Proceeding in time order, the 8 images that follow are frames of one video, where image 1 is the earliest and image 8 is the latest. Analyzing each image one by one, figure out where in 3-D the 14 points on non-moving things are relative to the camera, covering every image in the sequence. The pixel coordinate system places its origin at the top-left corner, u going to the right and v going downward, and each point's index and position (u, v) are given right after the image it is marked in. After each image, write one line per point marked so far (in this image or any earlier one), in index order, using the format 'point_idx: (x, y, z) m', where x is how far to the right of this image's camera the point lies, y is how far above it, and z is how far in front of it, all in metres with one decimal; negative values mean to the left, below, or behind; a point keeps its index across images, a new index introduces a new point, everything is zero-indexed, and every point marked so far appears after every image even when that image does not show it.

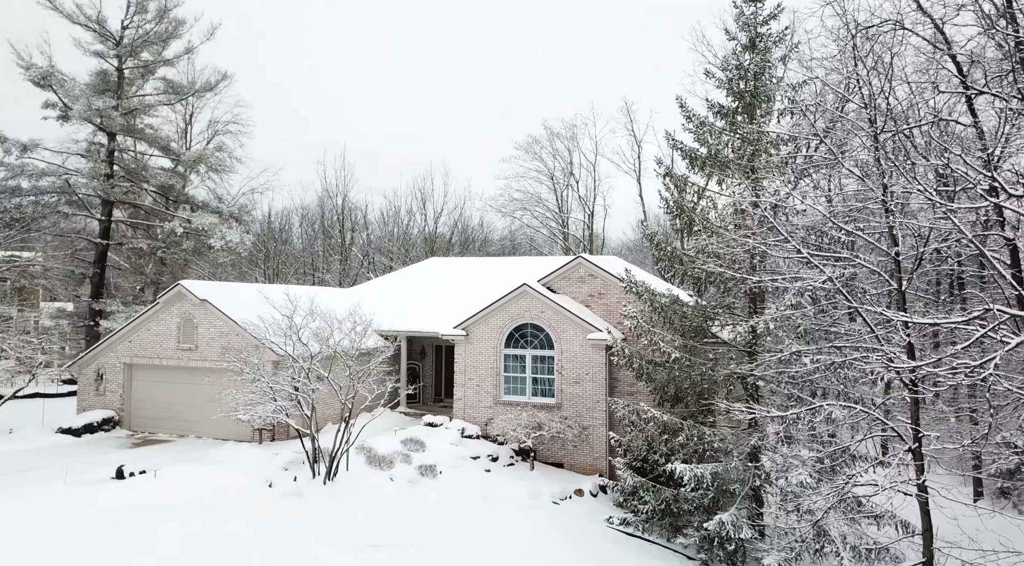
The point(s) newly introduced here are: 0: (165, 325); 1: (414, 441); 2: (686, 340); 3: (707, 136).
0: (-8.8, -1.1, +17.1) m
1: (-2.3, -3.7, +15.7) m
2: (+3.6, -1.2, +14.3) m
3: (+4.3, +3.2, +15.0) m
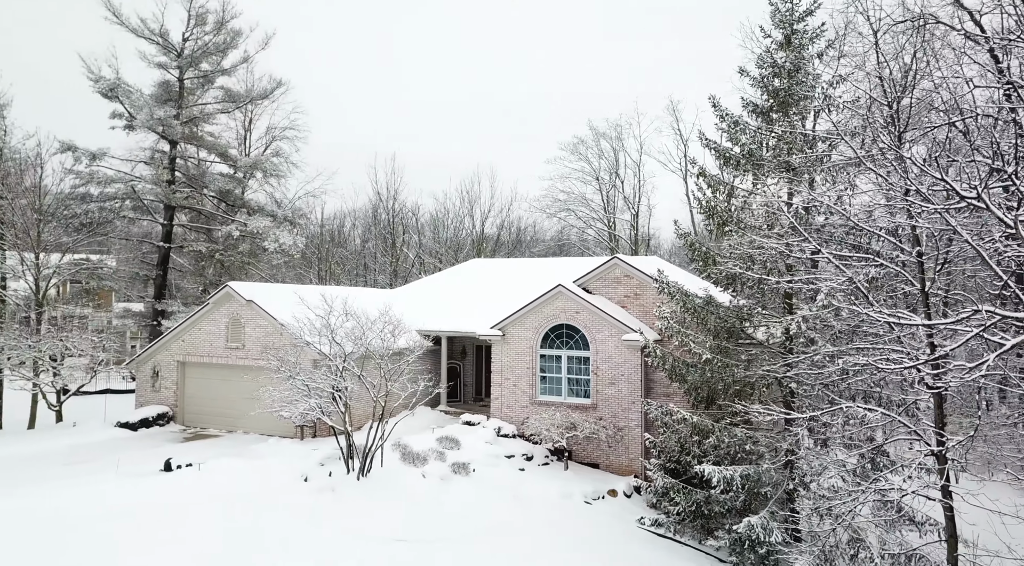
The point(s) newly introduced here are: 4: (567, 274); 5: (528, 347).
0: (-7.9, -1.1, +17.9) m
1: (-1.5, -3.7, +16.0) m
2: (+4.3, -1.2, +14.2) m
3: (+5.0, +3.2, +14.8) m
4: (+1.6, +0.3, +19.5) m
5: (+0.5, -1.7, +18.2) m
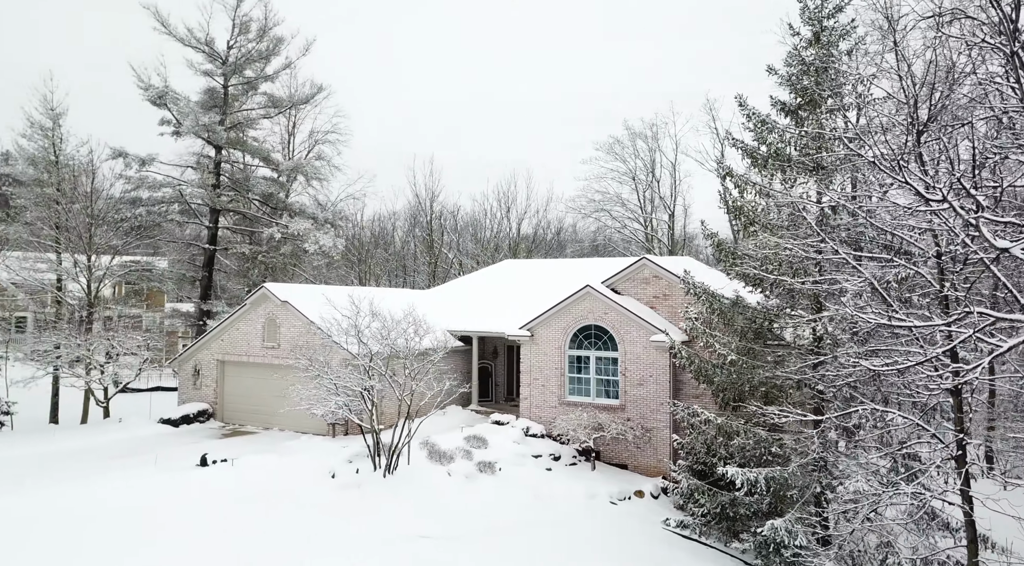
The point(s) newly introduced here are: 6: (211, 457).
0: (-7.1, -1.1, +18.5) m
1: (-0.9, -3.7, +16.2) m
2: (+4.8, -1.2, +14.0) m
3: (+5.5, +3.2, +14.6) m
4: (+2.4, +0.2, +19.5) m
5: (+1.2, -1.8, +18.3) m
6: (-6.4, -3.7, +14.2) m
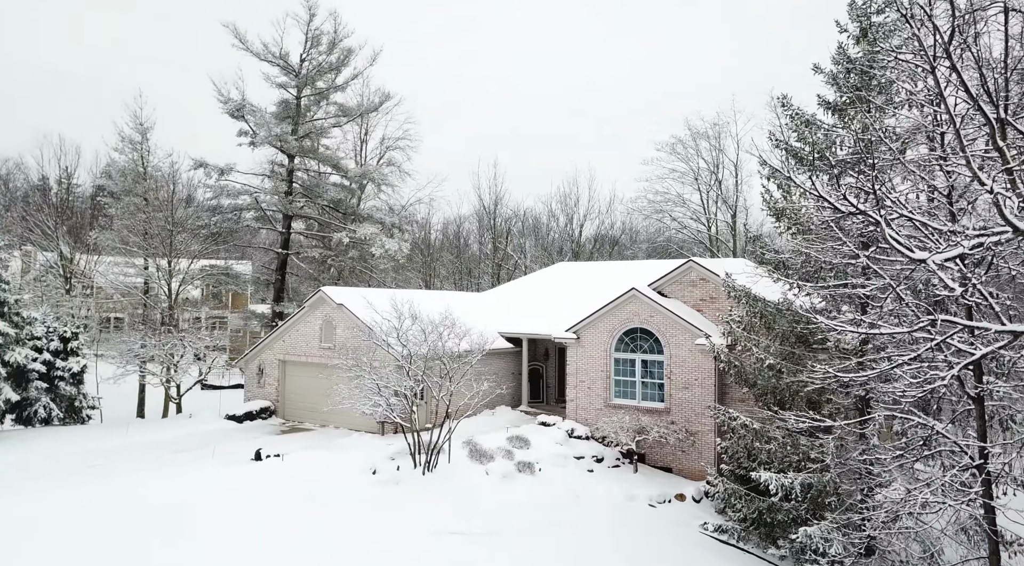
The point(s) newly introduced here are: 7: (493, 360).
0: (-5.8, -1.3, +19.5) m
1: (+0.2, -3.8, +16.5) m
2: (+5.6, -1.3, +13.8) m
3: (+6.3, +3.1, +14.3) m
4: (+3.8, +0.2, +19.5) m
5: (+2.5, -1.8, +18.3) m
6: (-5.6, -3.8, +15.2) m
7: (-0.6, -2.3, +19.6) m
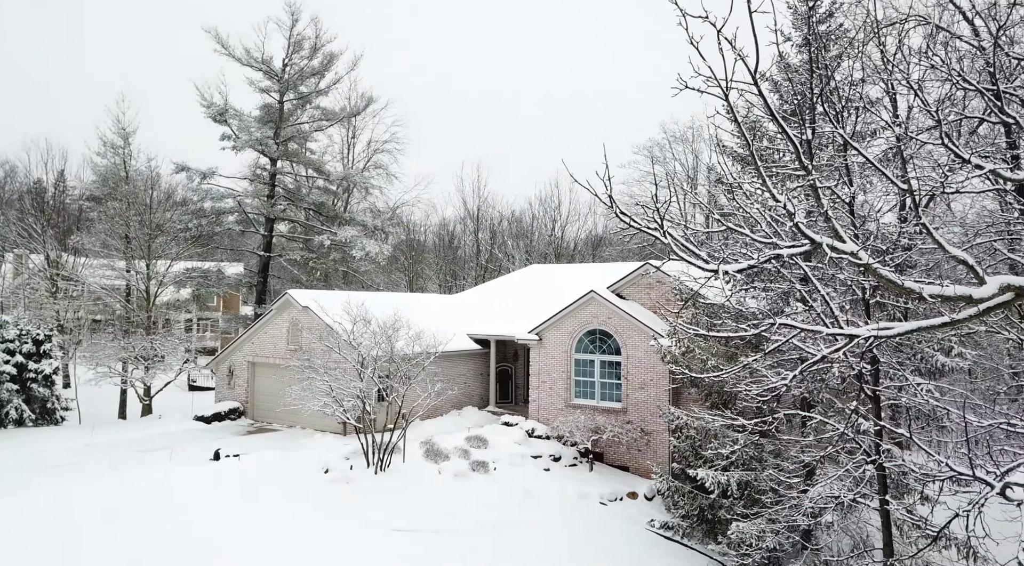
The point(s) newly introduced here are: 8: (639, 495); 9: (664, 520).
0: (-6.9, -1.4, +19.8) m
1: (-0.8, -3.9, +16.9) m
2: (+4.6, -1.4, +14.2) m
3: (+5.3, +3.1, +14.7) m
4: (+2.7, +0.1, +19.9) m
5: (+1.4, -1.9, +18.7) m
6: (-6.6, -3.9, +15.5) m
7: (-1.6, -2.3, +20.0) m
8: (+2.9, -4.8, +15.5) m
9: (+3.1, -4.9, +14.0) m
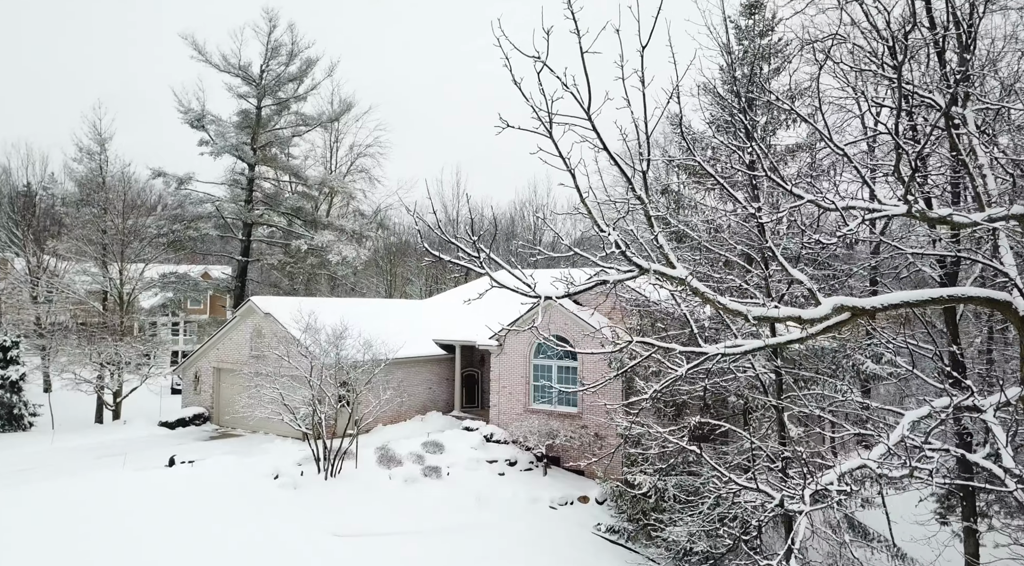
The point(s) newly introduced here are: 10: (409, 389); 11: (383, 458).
0: (-8.0, -1.6, +20.0) m
1: (-2.0, -4.1, +17.2) m
2: (+3.5, -1.5, +14.5) m
3: (+4.2, +2.9, +15.0) m
4: (+1.6, -0.1, +20.2) m
5: (+0.3, -2.1, +19.0) m
6: (-7.7, -4.1, +15.7) m
7: (-2.8, -2.5, +20.2) m
8: (+1.8, -5.0, +15.8) m
9: (+2.1, -5.1, +14.3) m
10: (-3.1, -3.1, +19.9) m
11: (-3.0, -4.1, +15.7) m
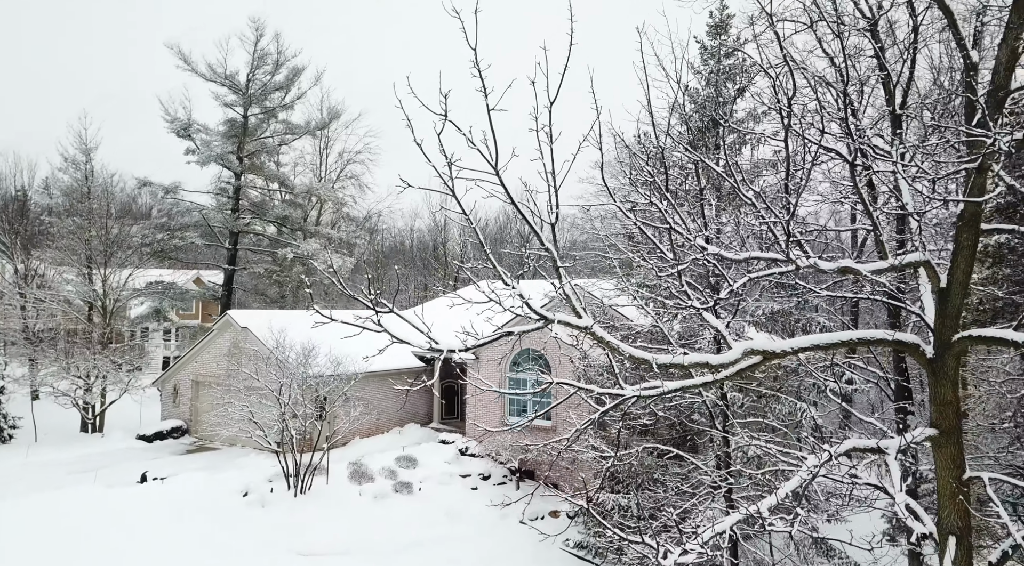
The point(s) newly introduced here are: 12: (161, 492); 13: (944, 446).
0: (-8.7, -2.0, +20.1) m
1: (-2.6, -4.5, +17.3) m
2: (+2.8, -1.9, +14.7) m
3: (+3.5, +2.5, +15.2) m
4: (+0.9, -0.5, +20.3) m
5: (-0.4, -2.5, +19.2) m
6: (-8.4, -4.5, +15.8) m
7: (-3.5, -2.9, +20.4) m
8: (+1.1, -5.4, +15.9) m
9: (+1.4, -5.5, +14.4) m
10: (-3.8, -3.5, +20.0) m
11: (-3.7, -4.4, +15.8) m
12: (-7.6, -4.5, +14.7) m
13: (+3.5, -1.3, +5.4) m
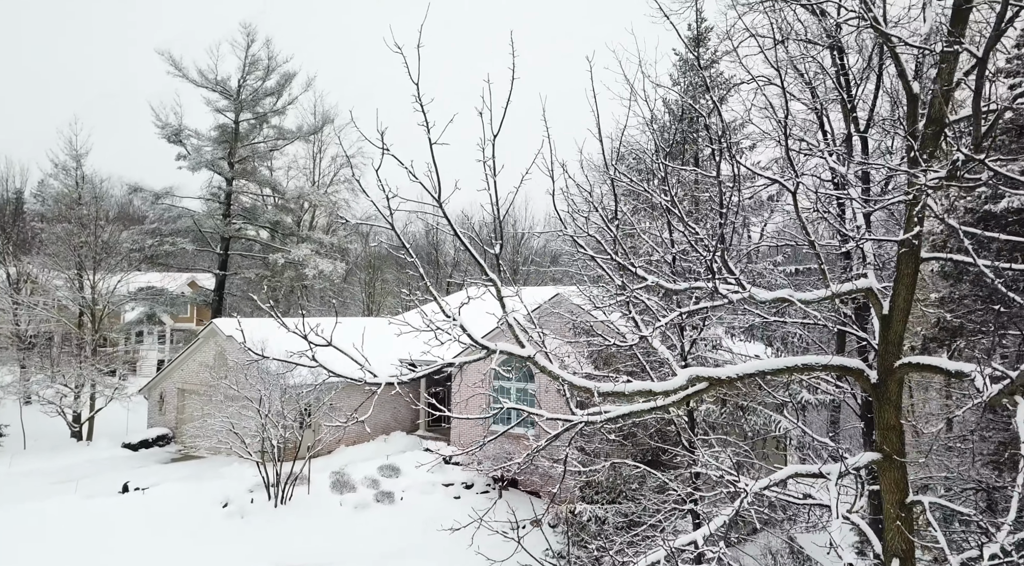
0: (-9.2, -2.2, +20.1) m
1: (-3.1, -4.7, +17.3) m
2: (+2.4, -2.2, +14.7) m
3: (+3.1, +2.3, +15.3) m
4: (+0.4, -0.8, +20.4) m
5: (-0.9, -2.8, +19.2) m
6: (-8.8, -4.7, +15.8) m
7: (-3.9, -3.2, +20.4) m
8: (+0.7, -5.6, +16.0) m
9: (+1.0, -5.7, +14.5) m
10: (-4.2, -3.8, +20.1) m
11: (-4.1, -4.7, +15.9) m
12: (-8.0, -4.8, +14.8) m
13: (+3.1, -1.5, +5.5) m
